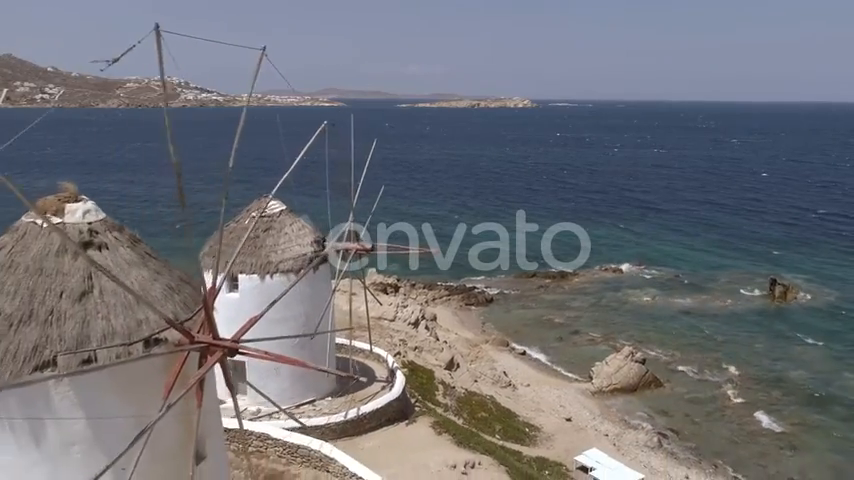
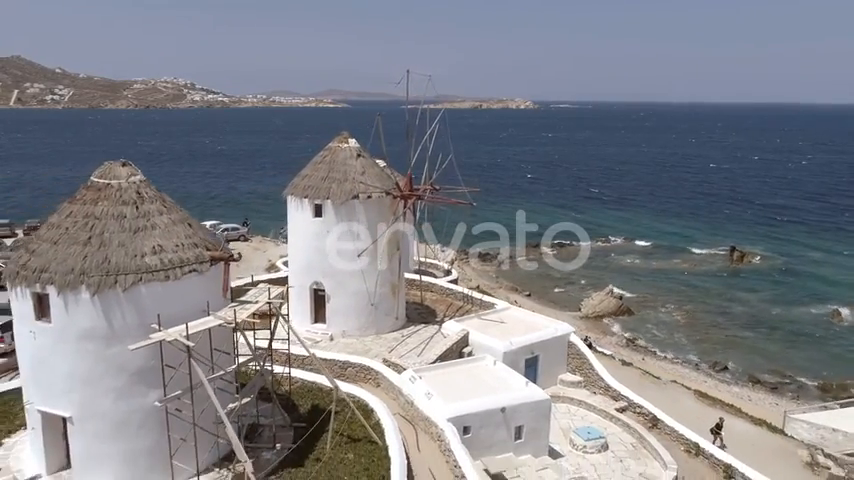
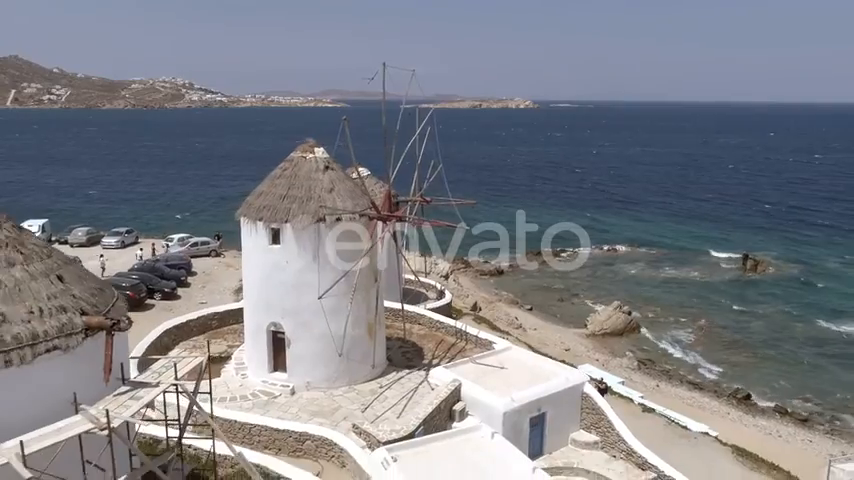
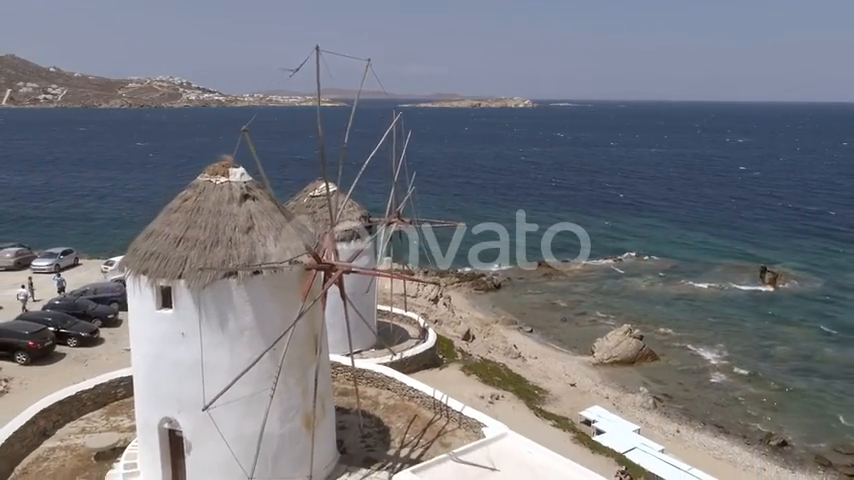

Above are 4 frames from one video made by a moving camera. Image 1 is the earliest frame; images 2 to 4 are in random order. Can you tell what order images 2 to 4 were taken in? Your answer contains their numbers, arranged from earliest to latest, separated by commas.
4, 3, 2
